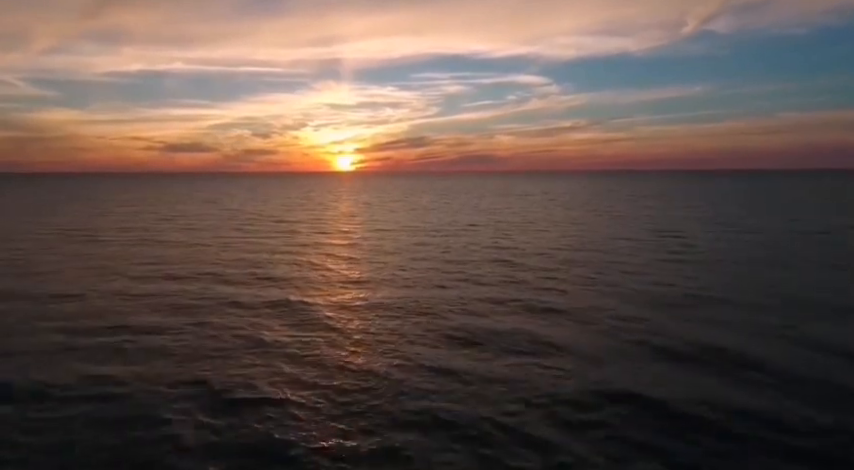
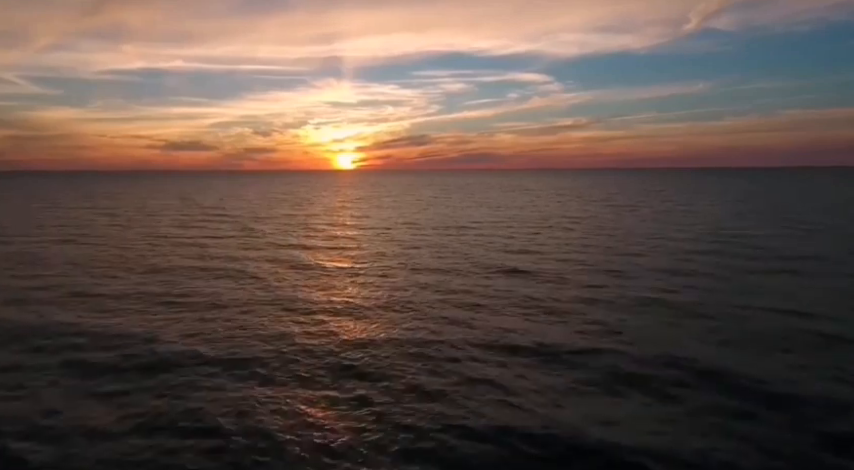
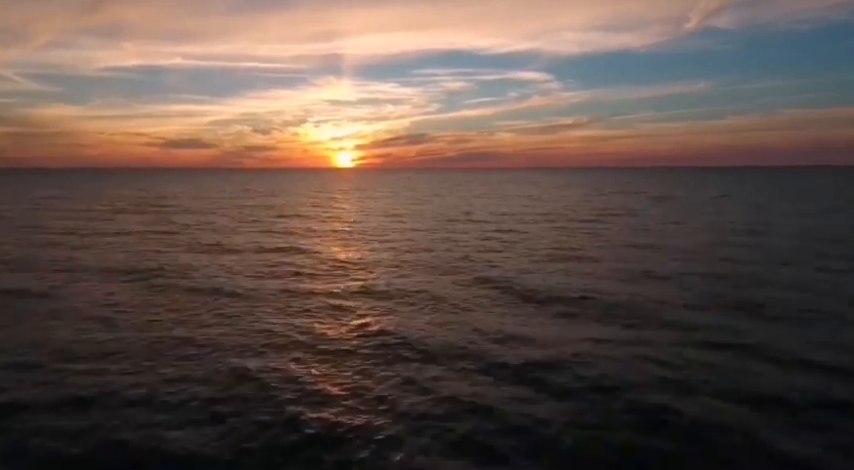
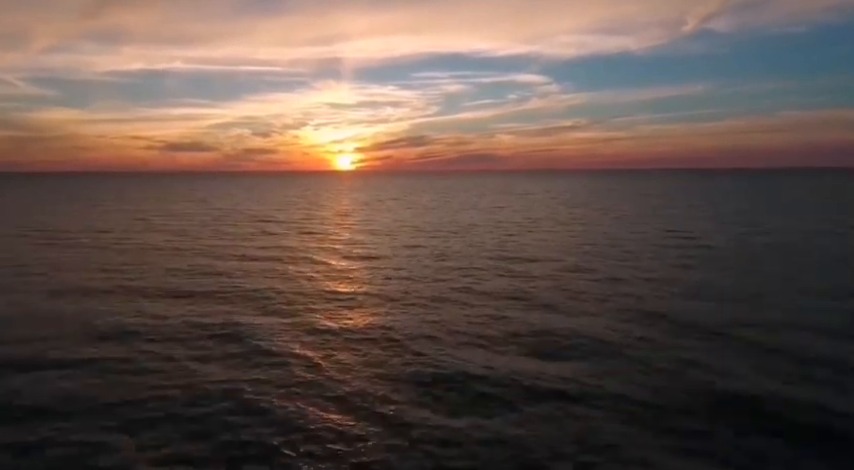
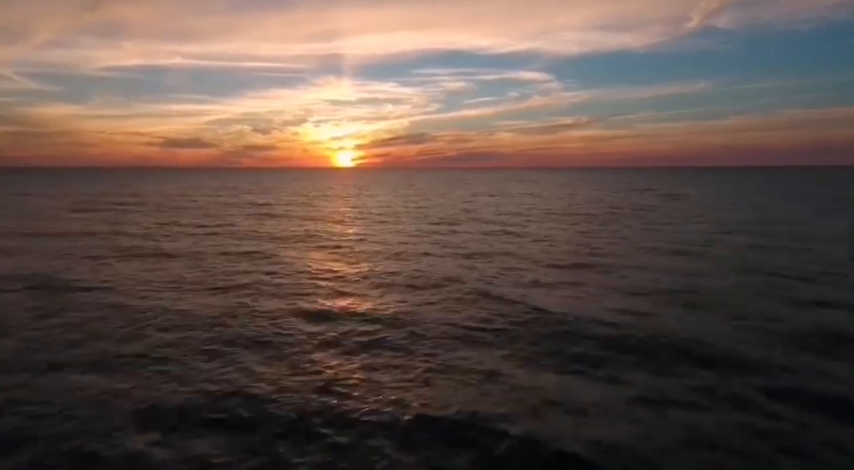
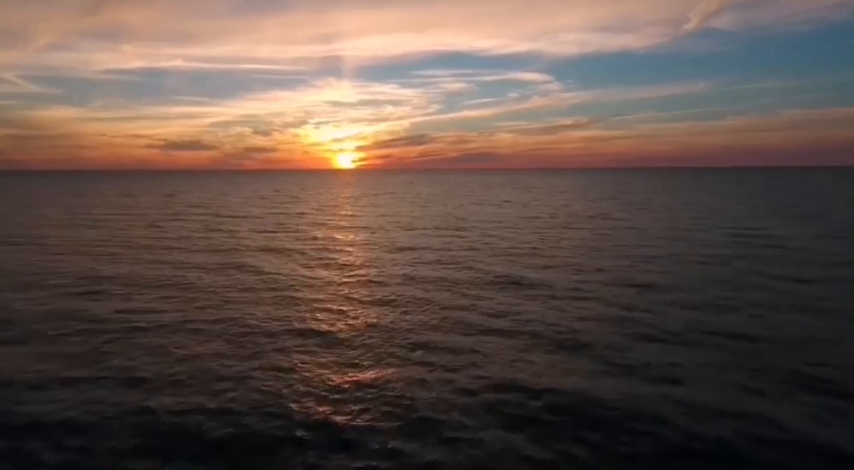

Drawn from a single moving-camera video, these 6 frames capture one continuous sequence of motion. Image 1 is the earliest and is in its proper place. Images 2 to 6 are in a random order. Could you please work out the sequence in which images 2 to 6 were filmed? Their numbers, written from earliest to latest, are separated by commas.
4, 2, 6, 3, 5
